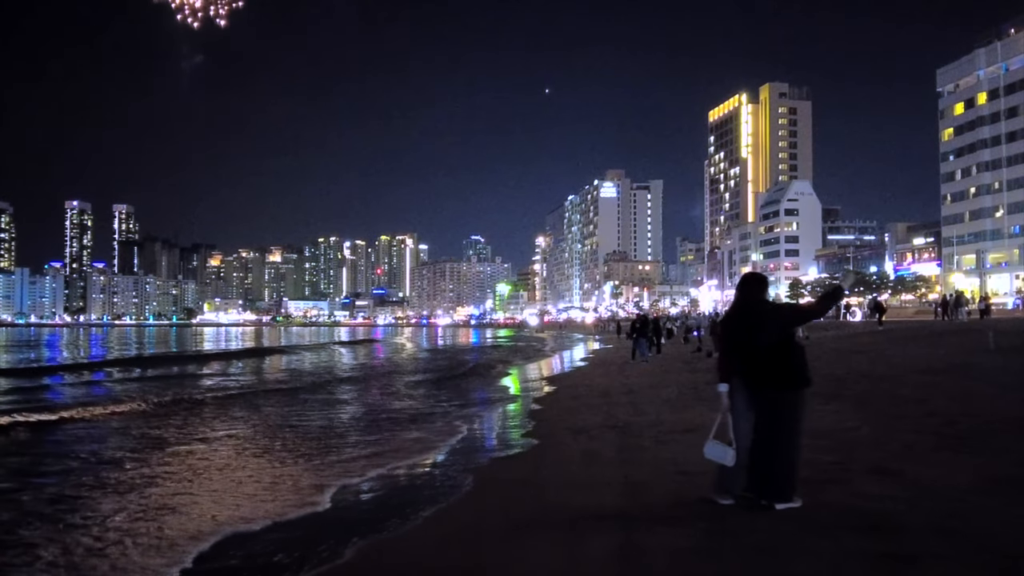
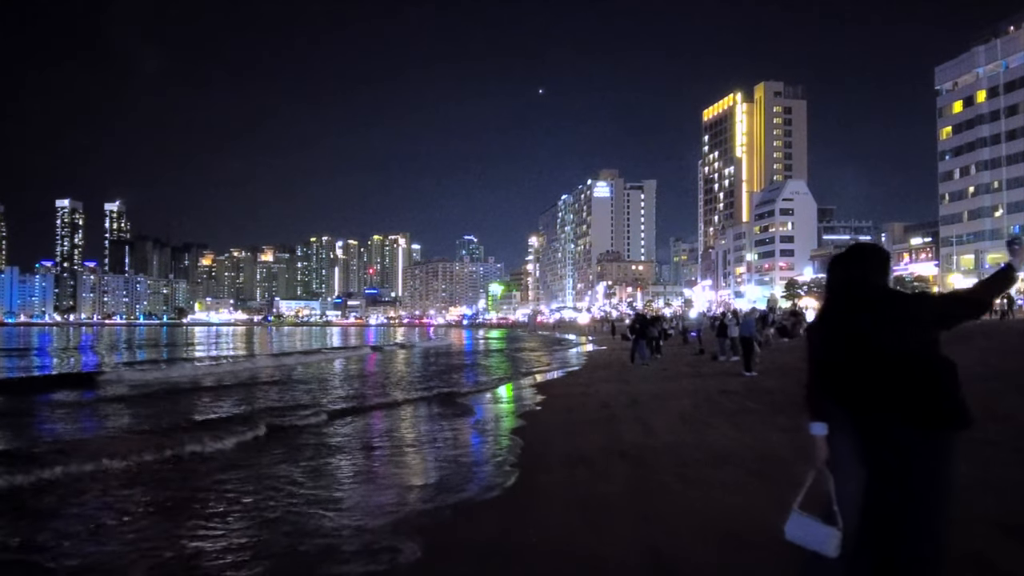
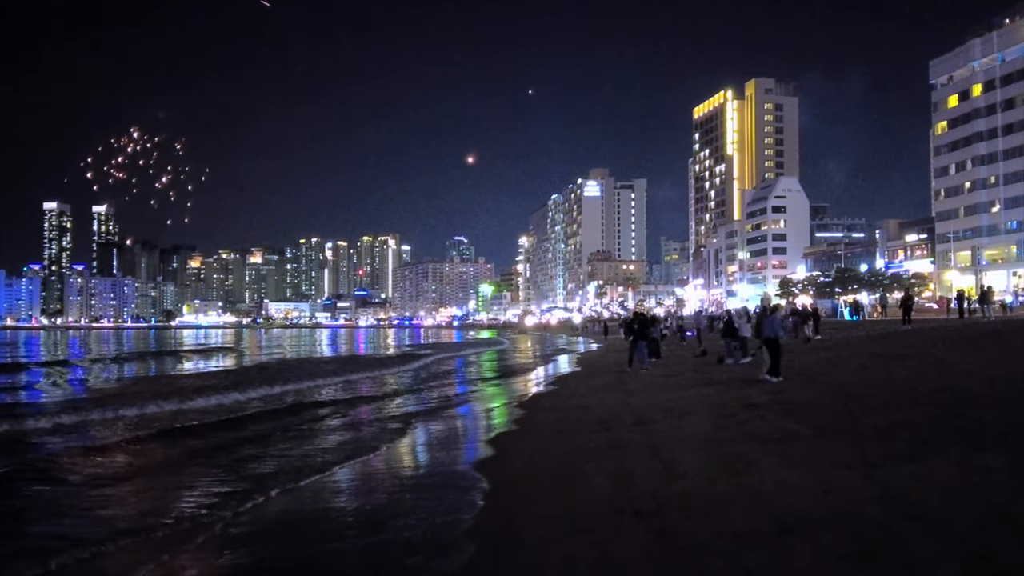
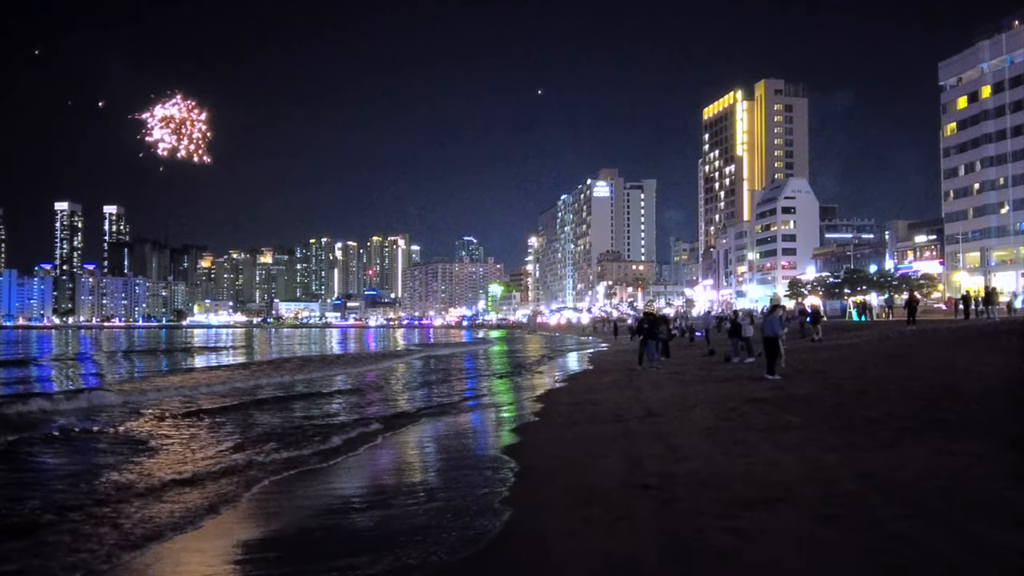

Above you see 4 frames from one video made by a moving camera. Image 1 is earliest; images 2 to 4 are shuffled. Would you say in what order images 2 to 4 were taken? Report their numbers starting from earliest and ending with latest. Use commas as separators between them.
2, 4, 3
